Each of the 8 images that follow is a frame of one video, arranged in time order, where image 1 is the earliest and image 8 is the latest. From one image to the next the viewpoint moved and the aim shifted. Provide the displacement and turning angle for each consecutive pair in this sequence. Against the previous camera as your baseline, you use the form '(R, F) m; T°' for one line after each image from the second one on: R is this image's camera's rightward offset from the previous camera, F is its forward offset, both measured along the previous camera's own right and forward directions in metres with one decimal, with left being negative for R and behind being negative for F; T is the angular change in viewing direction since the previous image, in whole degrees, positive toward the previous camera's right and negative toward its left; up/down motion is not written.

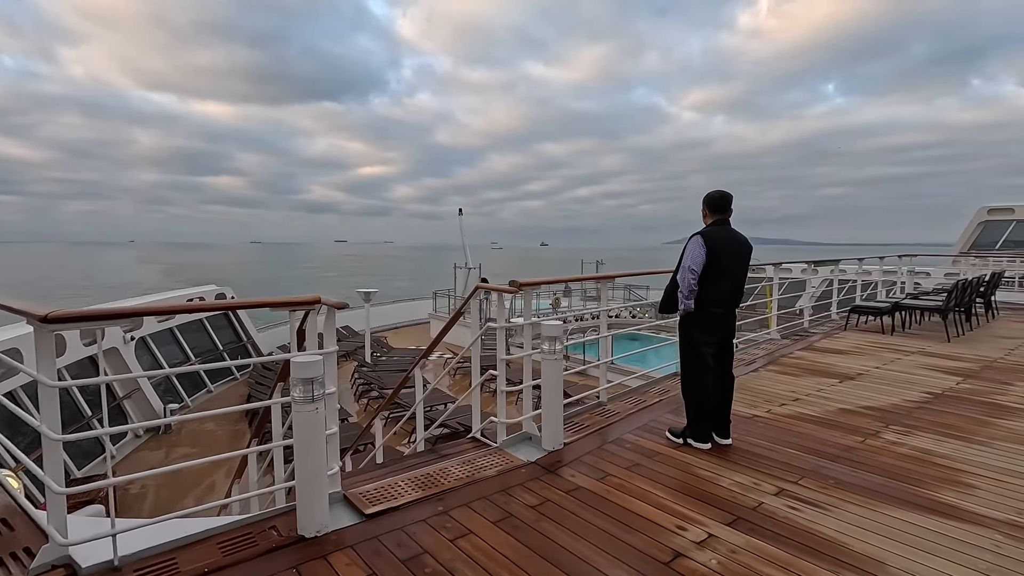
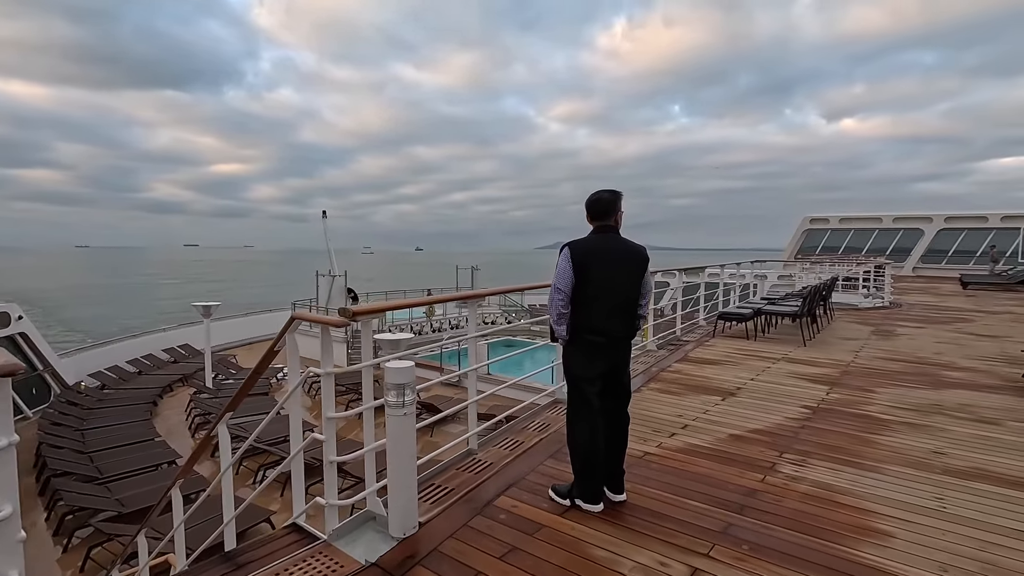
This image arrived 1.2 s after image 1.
(+0.2, +0.7) m; +13°
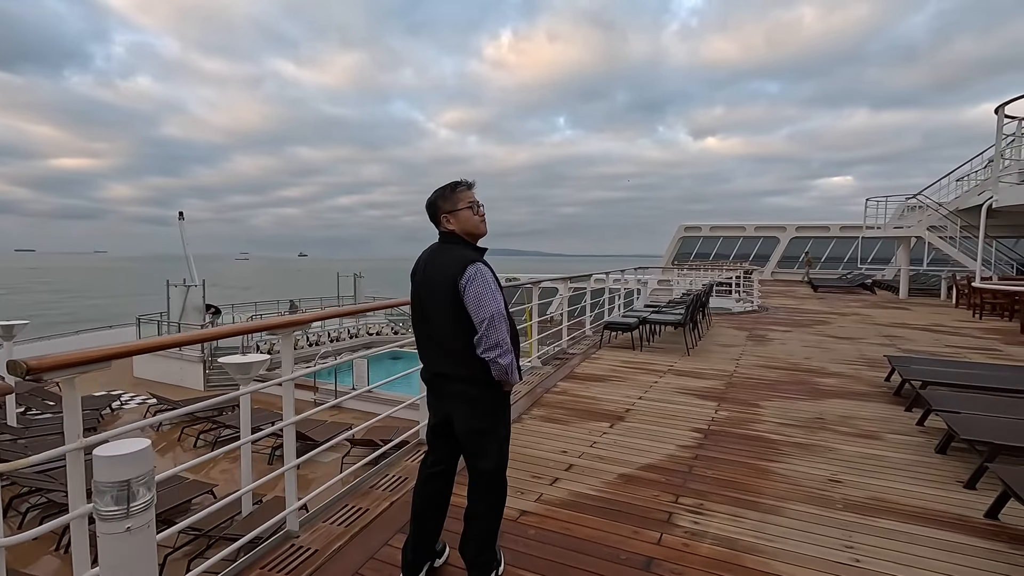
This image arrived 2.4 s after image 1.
(+0.2, +0.6) m; +11°
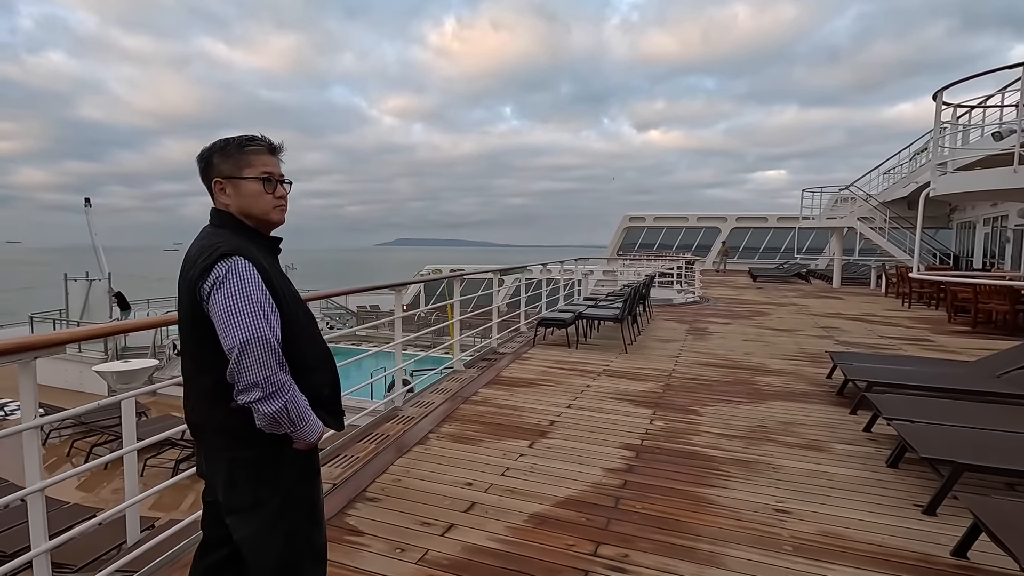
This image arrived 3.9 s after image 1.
(+0.3, +0.5) m; +5°
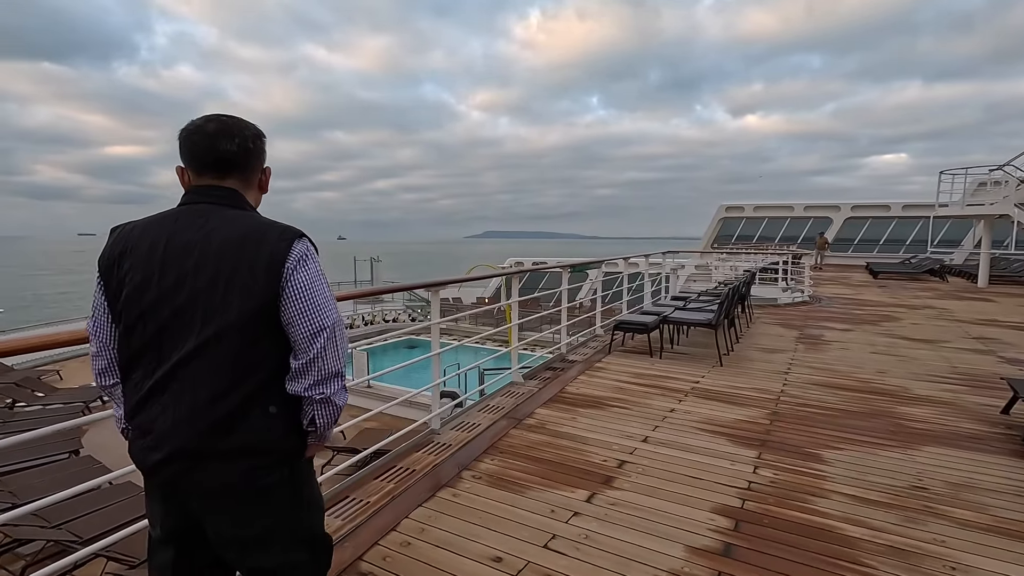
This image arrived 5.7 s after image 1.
(+0.1, +0.7) m; -9°
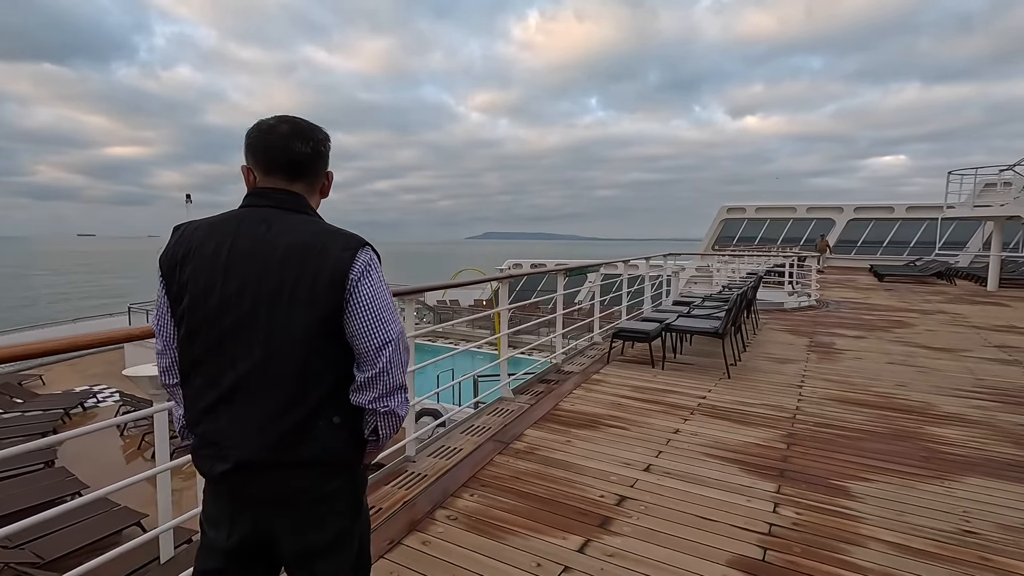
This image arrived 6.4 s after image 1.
(+0.1, +0.3) m; 0°
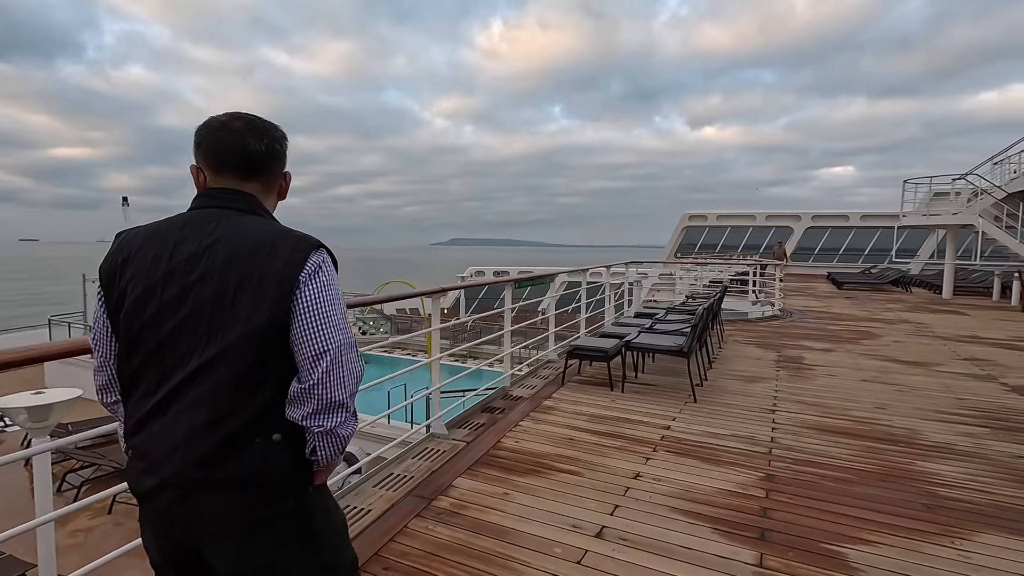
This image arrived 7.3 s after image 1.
(+0.2, +0.5) m; +4°
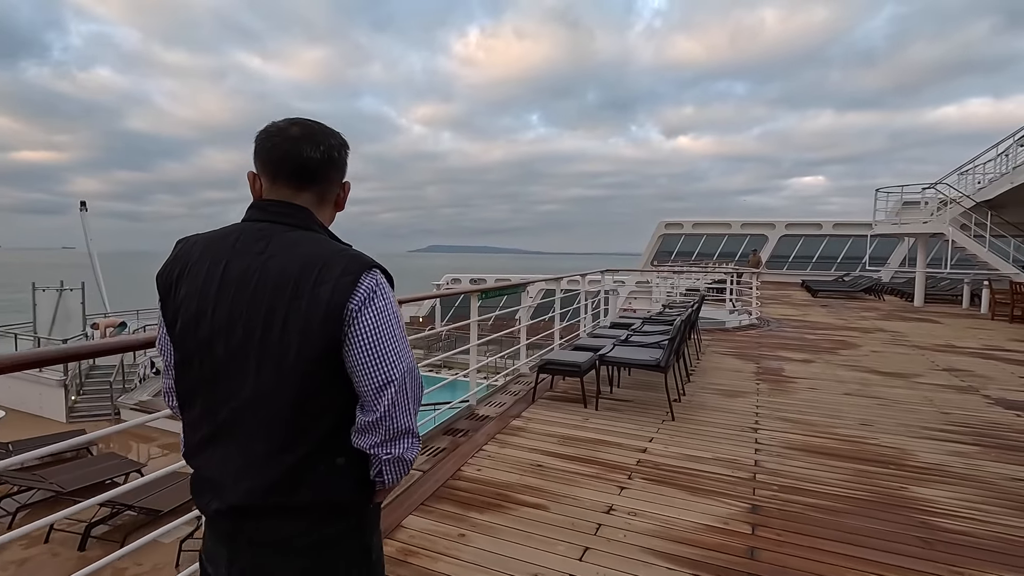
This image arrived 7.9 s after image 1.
(+0.1, +0.3) m; +2°
